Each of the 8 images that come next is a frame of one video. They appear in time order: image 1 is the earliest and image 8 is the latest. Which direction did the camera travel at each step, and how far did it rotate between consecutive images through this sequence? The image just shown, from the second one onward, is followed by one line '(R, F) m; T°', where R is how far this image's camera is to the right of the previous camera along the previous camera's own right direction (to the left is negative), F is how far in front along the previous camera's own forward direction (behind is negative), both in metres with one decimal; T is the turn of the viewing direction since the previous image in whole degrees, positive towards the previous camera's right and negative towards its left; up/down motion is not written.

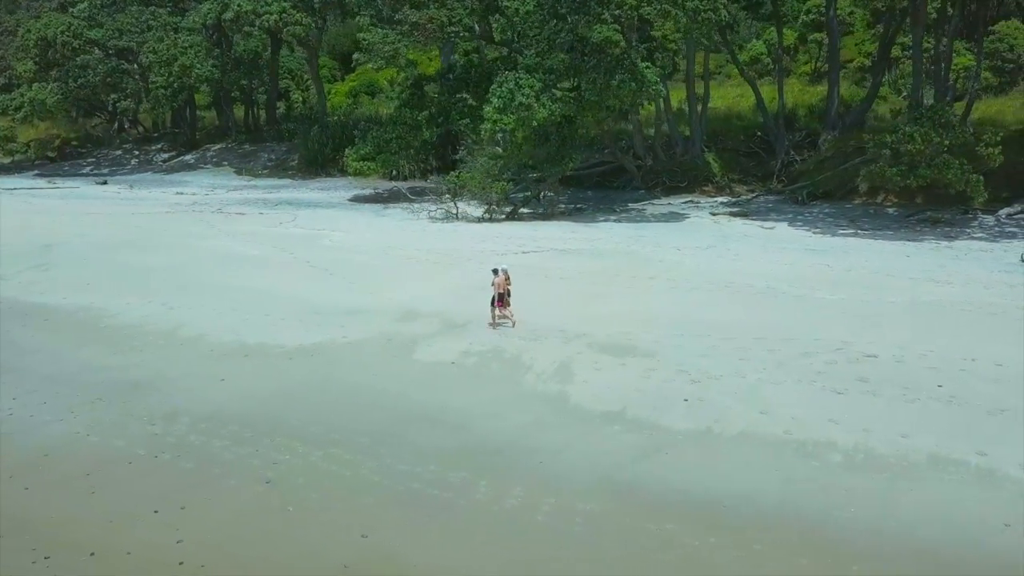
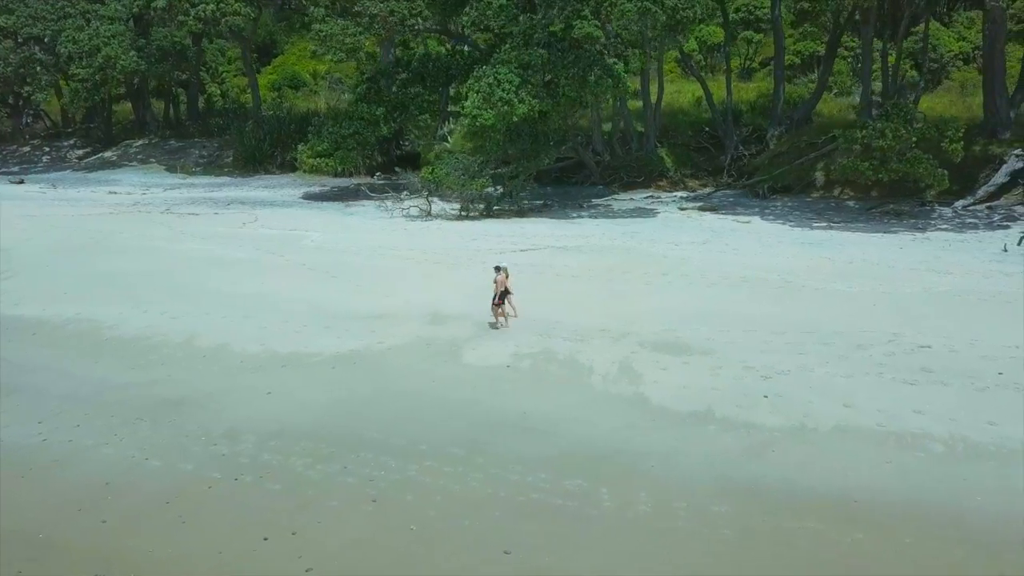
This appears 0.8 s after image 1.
(-2.1, +0.4) m; +7°
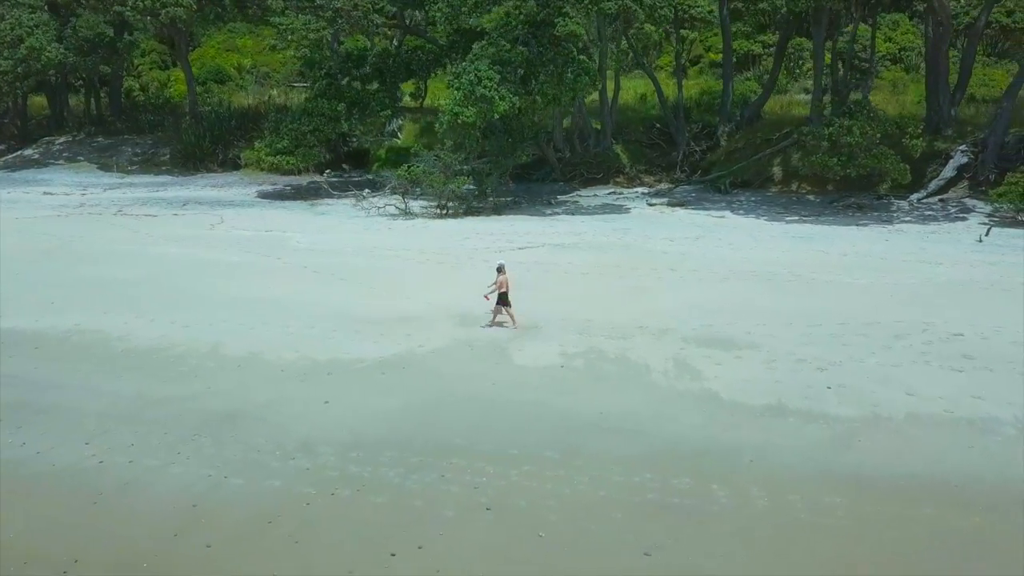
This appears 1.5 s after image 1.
(-2.0, +0.2) m; +6°
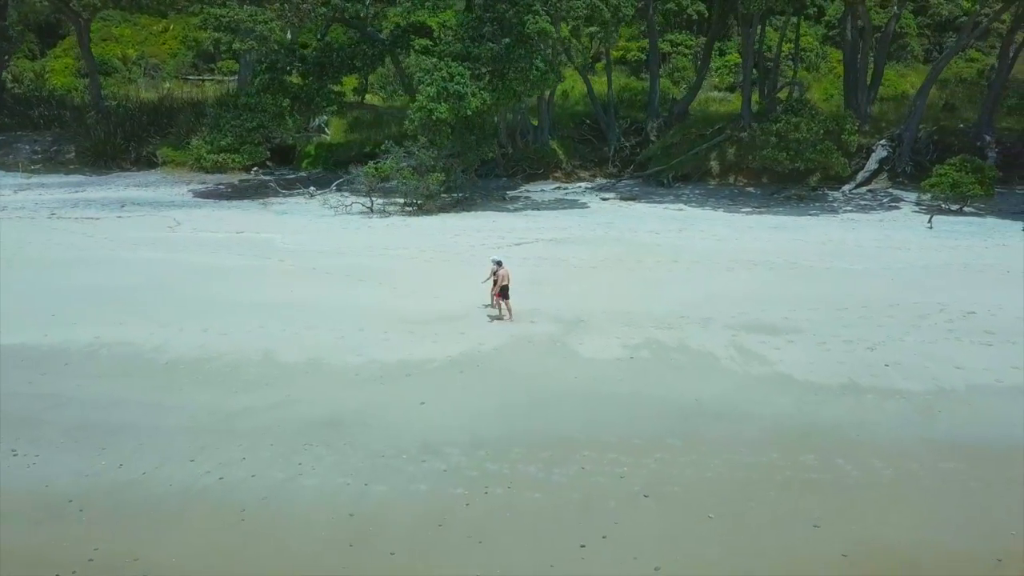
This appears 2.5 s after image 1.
(-2.8, 0.0) m; +9°
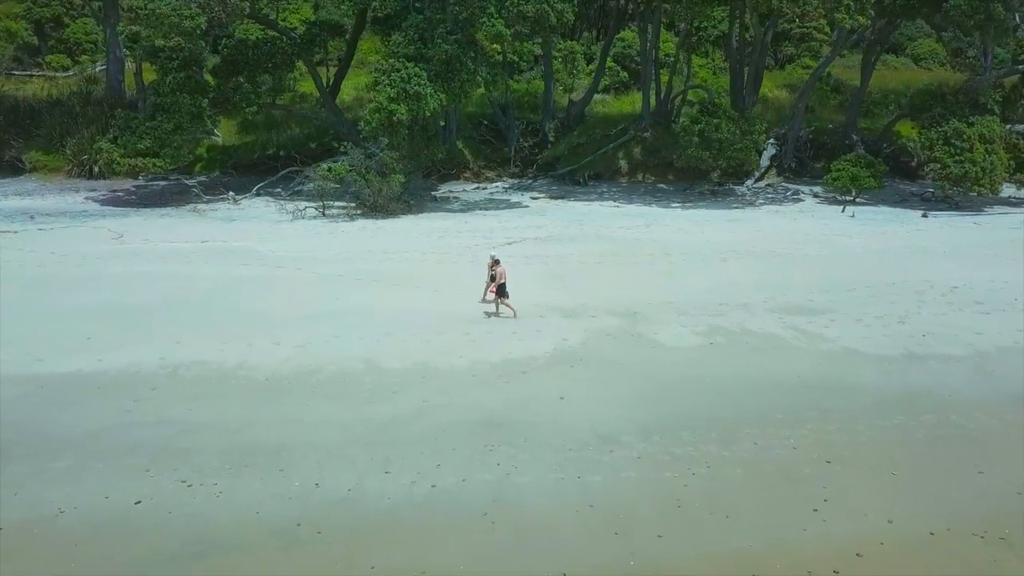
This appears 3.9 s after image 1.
(-4.2, +0.1) m; +14°
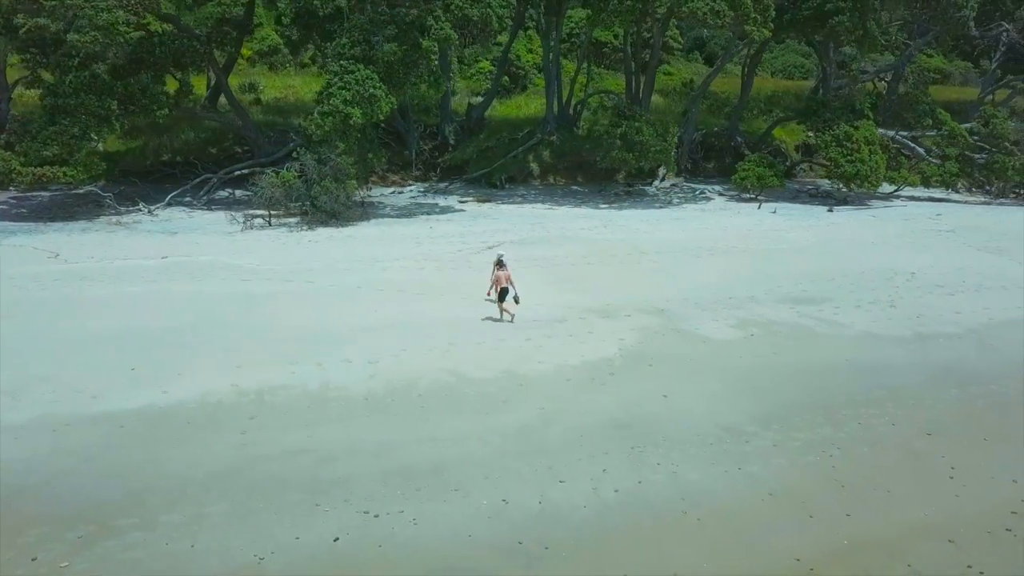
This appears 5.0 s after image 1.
(-3.7, +0.4) m; +13°
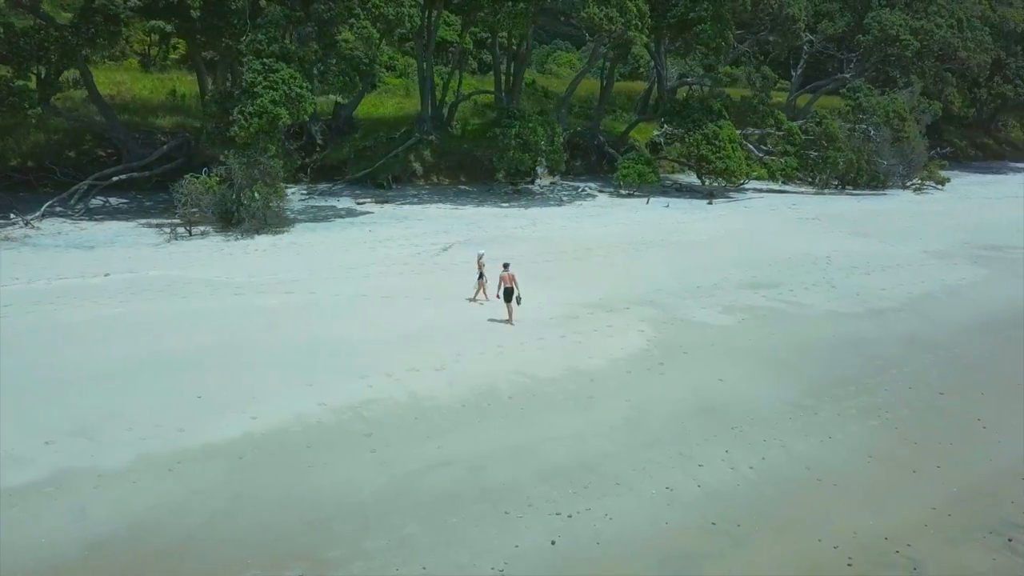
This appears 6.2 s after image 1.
(-3.9, +0.3) m; +15°
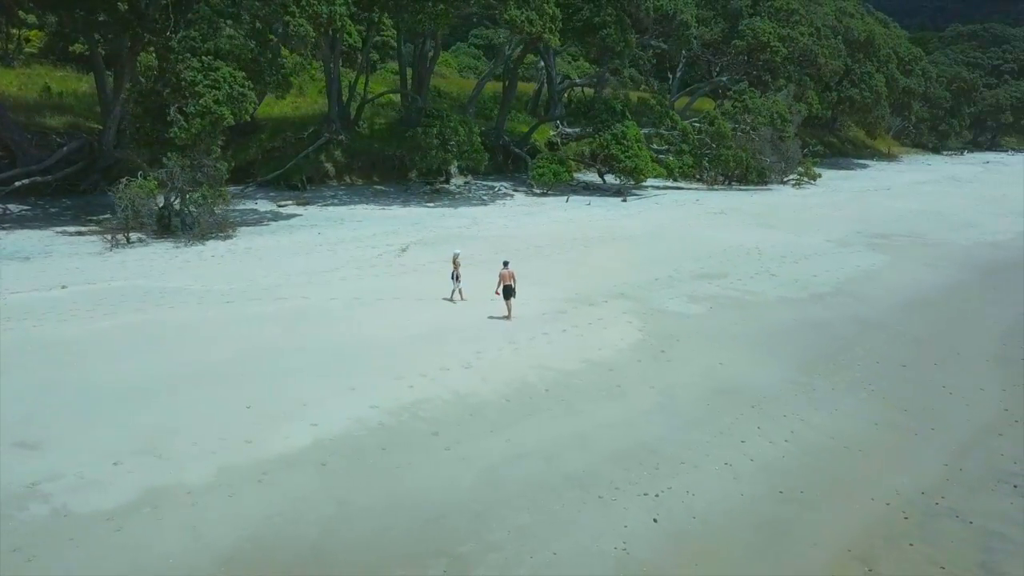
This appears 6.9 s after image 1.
(-2.4, -0.1) m; +10°
